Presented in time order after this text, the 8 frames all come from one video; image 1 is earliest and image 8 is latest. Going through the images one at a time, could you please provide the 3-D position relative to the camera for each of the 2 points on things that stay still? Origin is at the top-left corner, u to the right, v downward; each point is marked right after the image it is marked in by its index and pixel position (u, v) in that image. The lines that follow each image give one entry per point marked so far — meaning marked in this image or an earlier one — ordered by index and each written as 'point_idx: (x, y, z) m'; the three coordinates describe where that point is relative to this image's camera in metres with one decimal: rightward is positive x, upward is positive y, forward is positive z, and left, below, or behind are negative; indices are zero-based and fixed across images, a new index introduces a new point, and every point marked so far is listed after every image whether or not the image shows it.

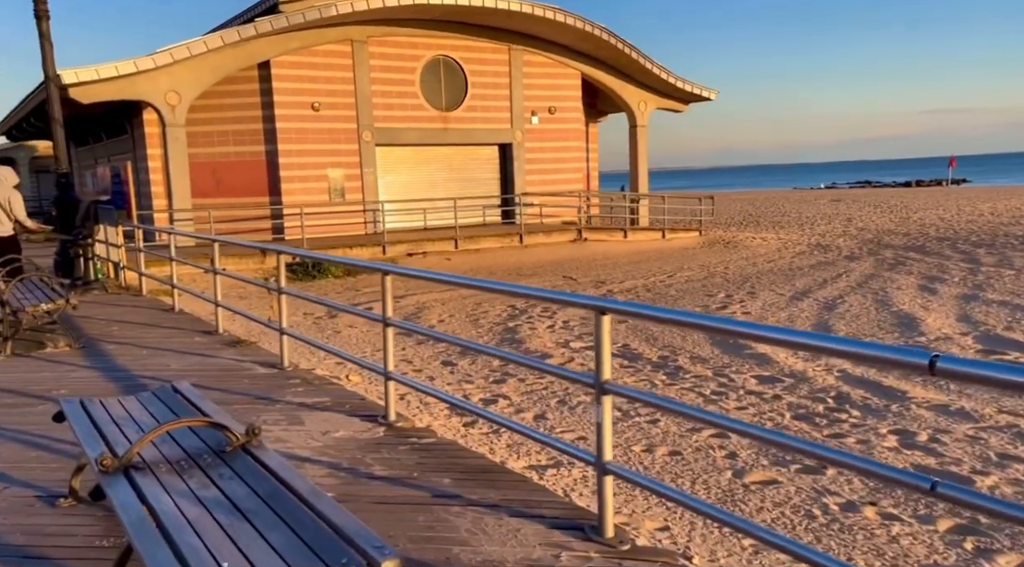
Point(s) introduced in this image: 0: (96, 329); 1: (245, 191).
0: (-3.6, -0.5, +7.6) m
1: (-6.2, +2.1, +20.6) m
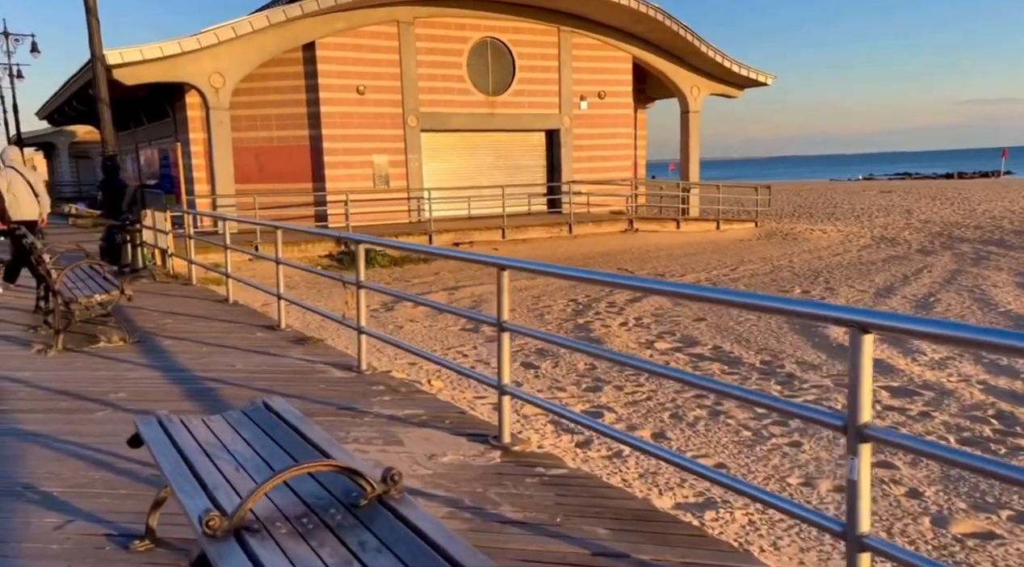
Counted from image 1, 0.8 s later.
0: (-2.9, -0.4, +7.2) m
1: (-5.1, +2.4, +20.2) m
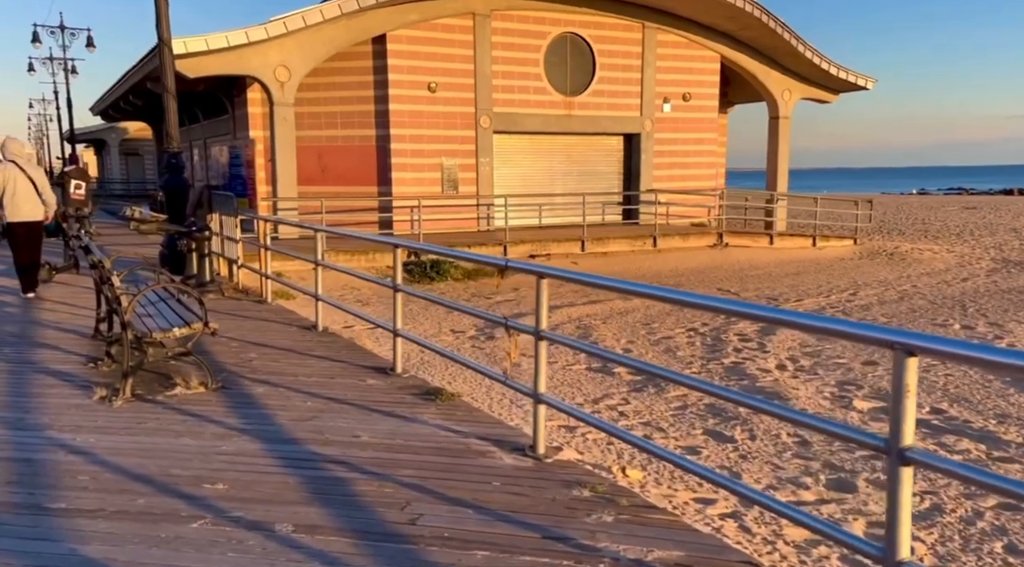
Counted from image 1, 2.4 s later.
0: (-1.9, -0.6, +5.9) m
1: (-3.4, +2.2, +19.0) m
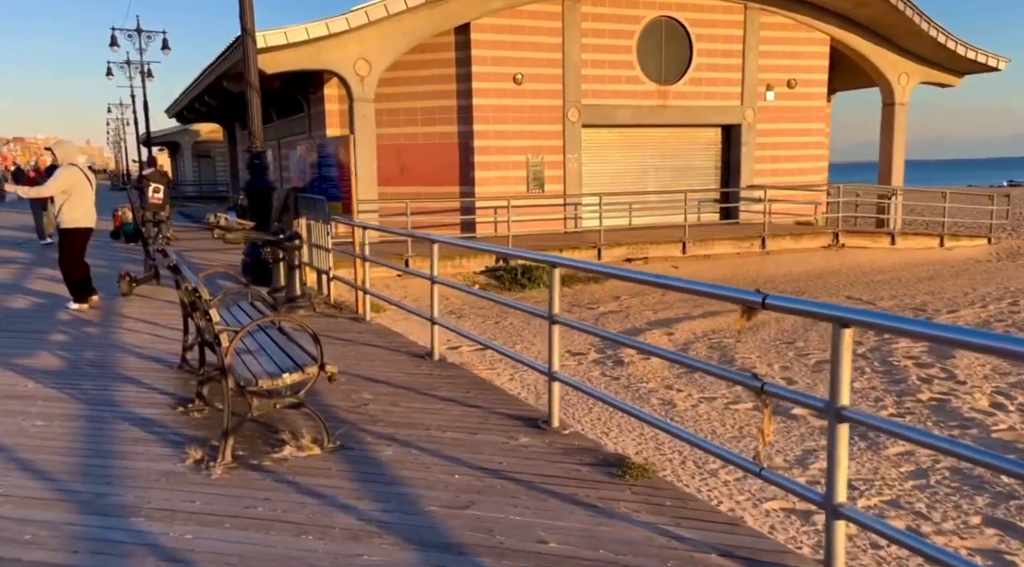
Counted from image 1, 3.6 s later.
0: (-0.9, -0.7, +4.8) m
1: (-1.6, +2.1, +18.0) m
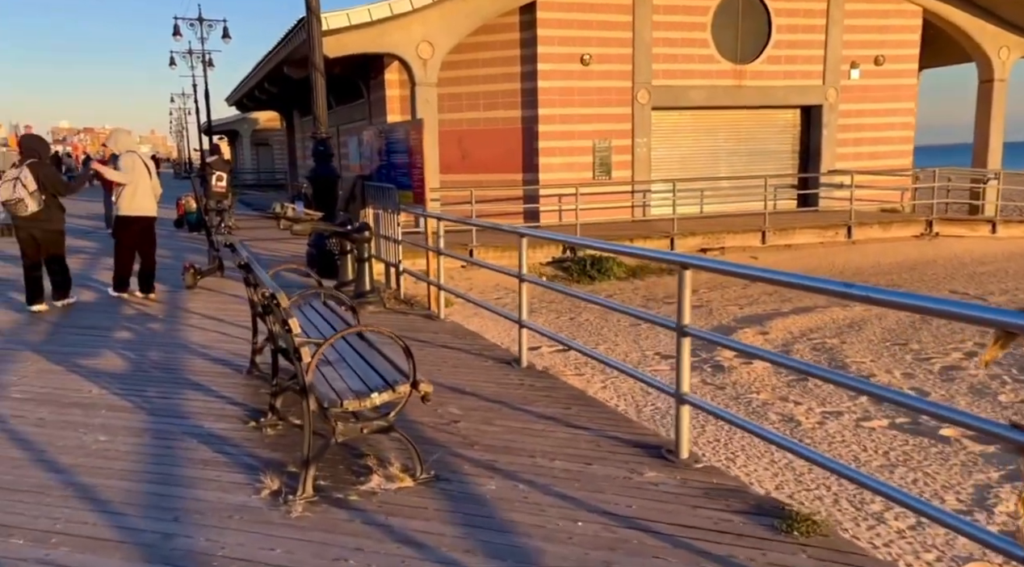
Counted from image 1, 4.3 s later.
0: (-0.4, -0.7, +4.2) m
1: (-0.2, +2.3, +17.4) m
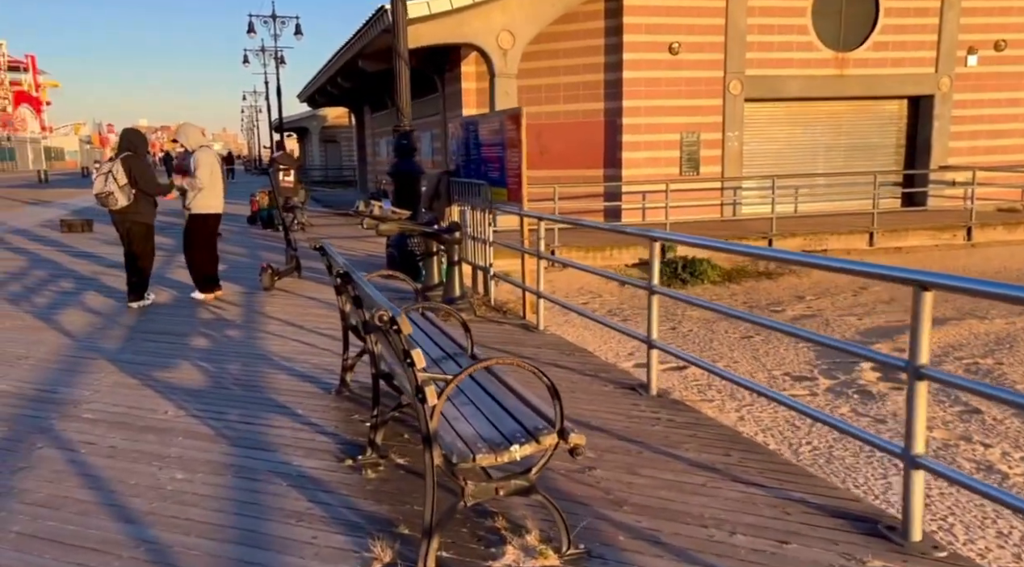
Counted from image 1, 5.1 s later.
0: (+0.3, -0.8, +3.4) m
1: (+1.4, +2.3, +16.5) m
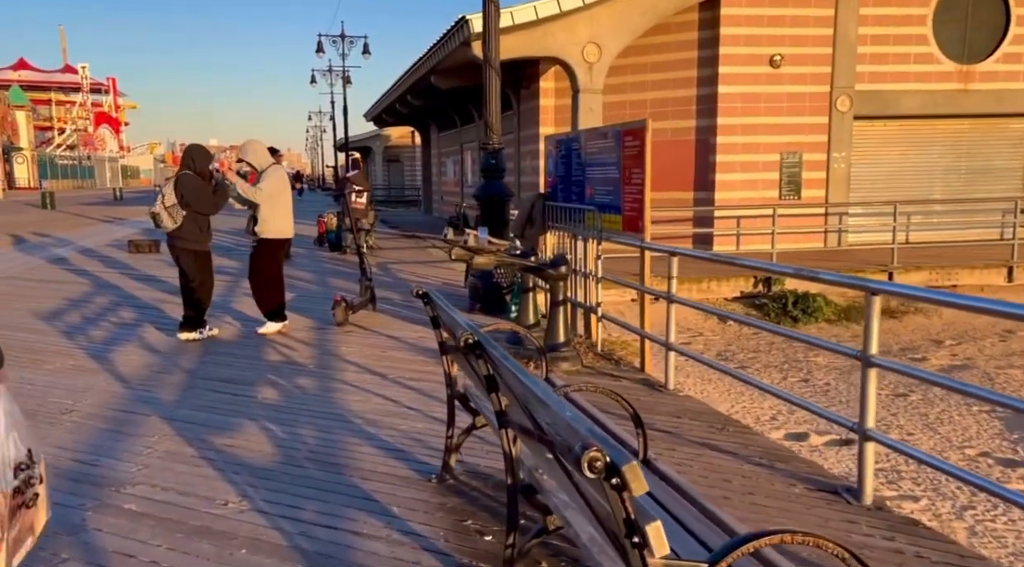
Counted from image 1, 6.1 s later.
0: (+0.9, -1.1, +2.1) m
1: (+2.9, +1.7, +15.2) m
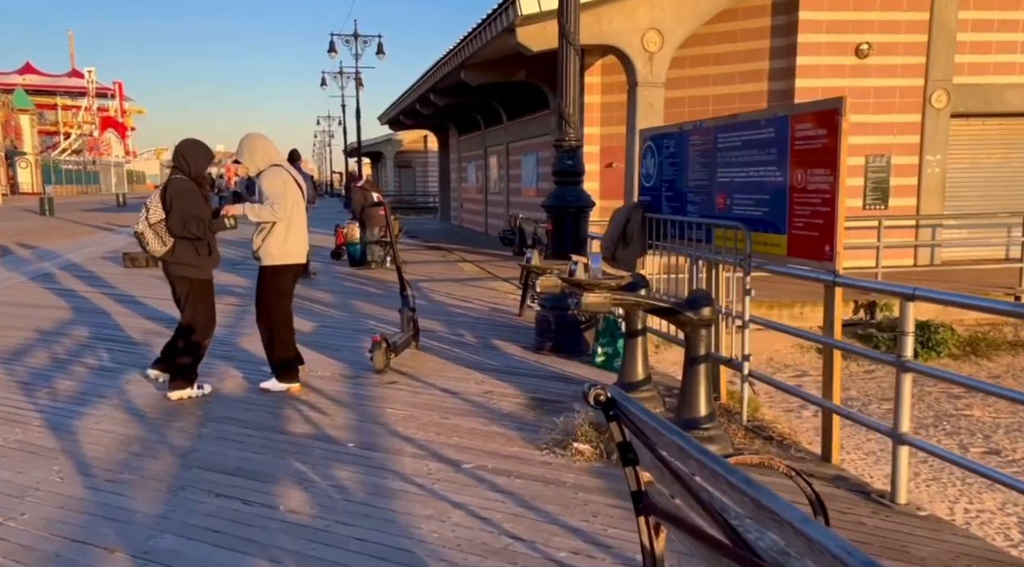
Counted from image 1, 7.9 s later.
0: (+1.6, -1.3, 0.0) m
1: (+3.6, +1.4, +13.0) m
